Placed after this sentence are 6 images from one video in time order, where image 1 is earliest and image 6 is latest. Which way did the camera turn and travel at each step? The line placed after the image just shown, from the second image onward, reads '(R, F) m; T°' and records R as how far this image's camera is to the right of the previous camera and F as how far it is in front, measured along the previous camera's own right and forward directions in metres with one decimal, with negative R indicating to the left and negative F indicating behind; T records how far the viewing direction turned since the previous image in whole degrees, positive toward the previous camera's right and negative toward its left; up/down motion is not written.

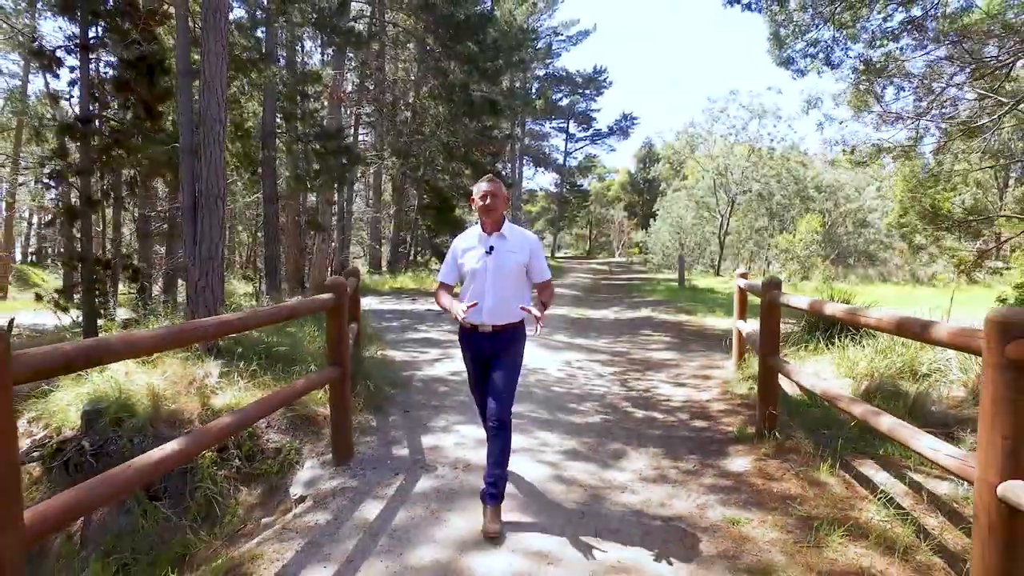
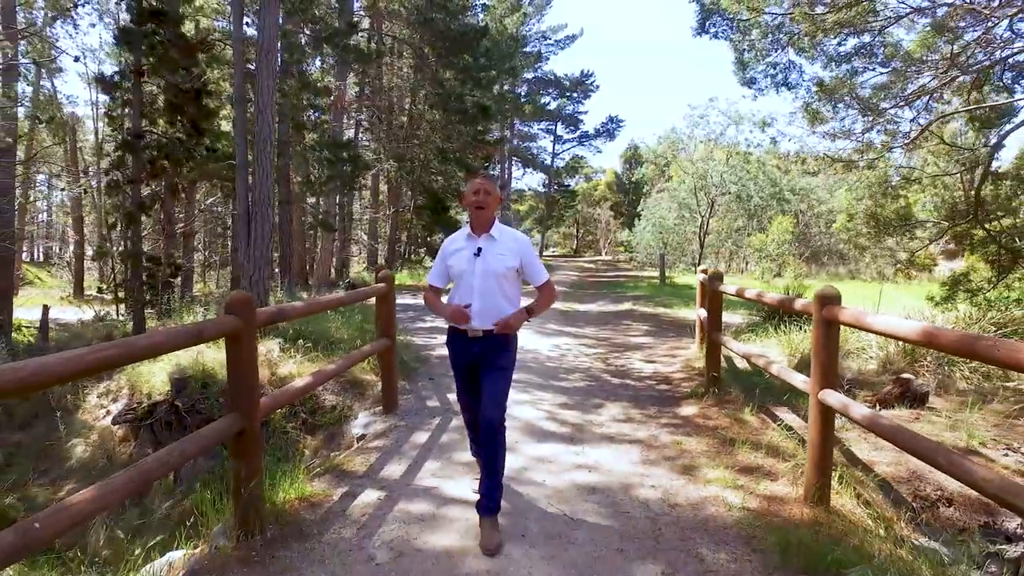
(-0.1, -1.2) m; +1°
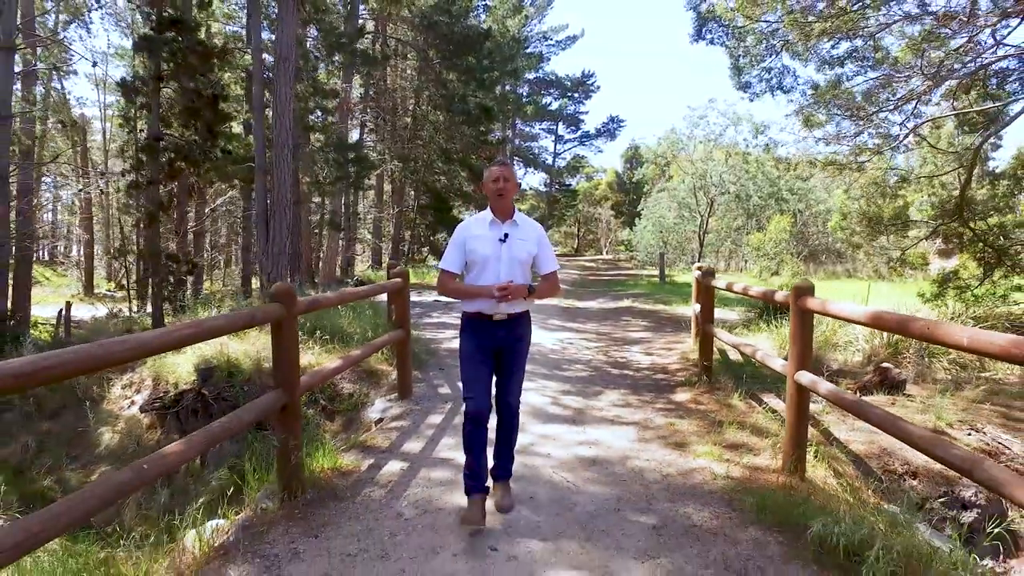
(0.0, -0.4) m; 0°
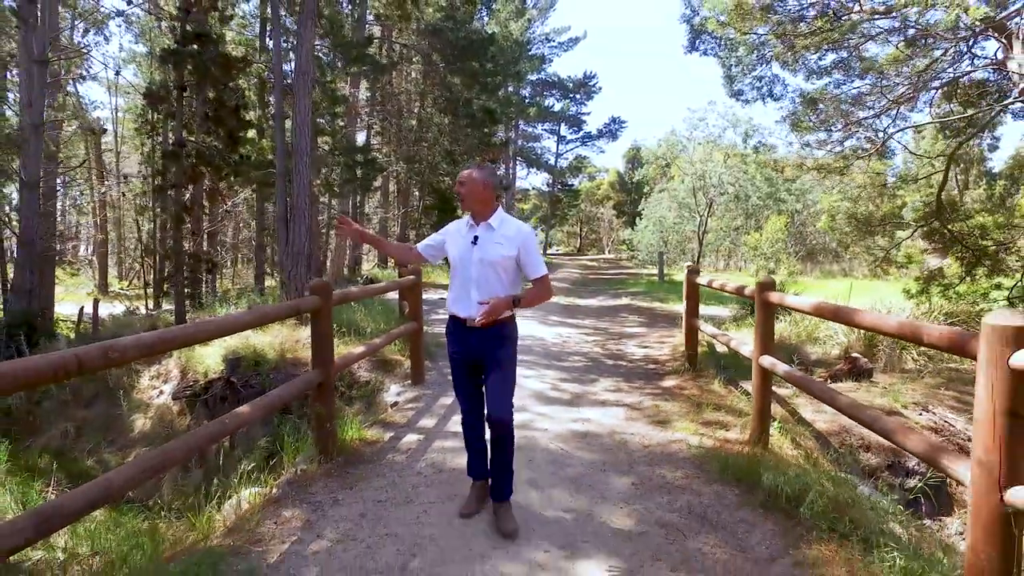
(0.0, -0.6) m; 0°
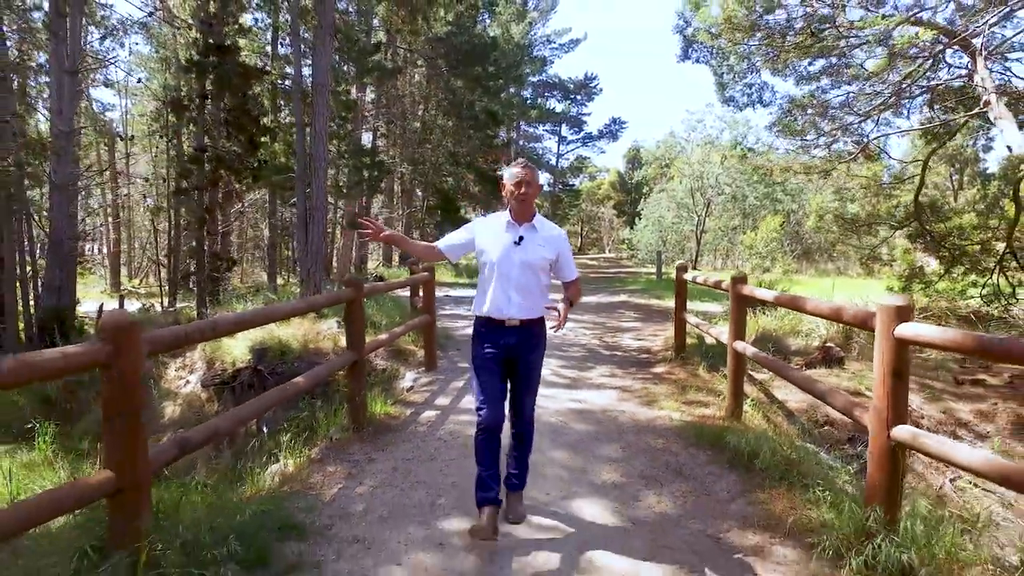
(0.0, -0.6) m; 0°
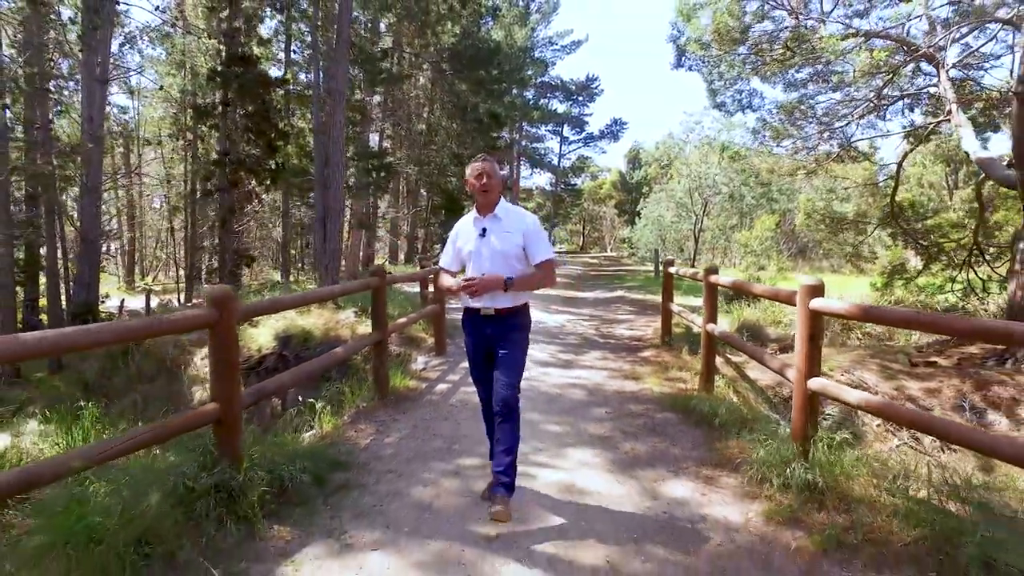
(0.0, -0.7) m; 0°
